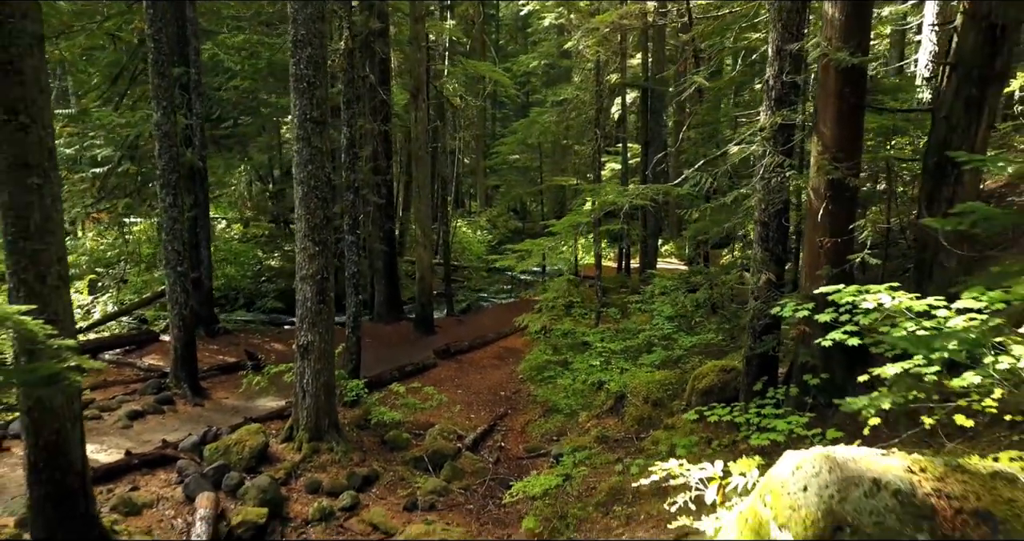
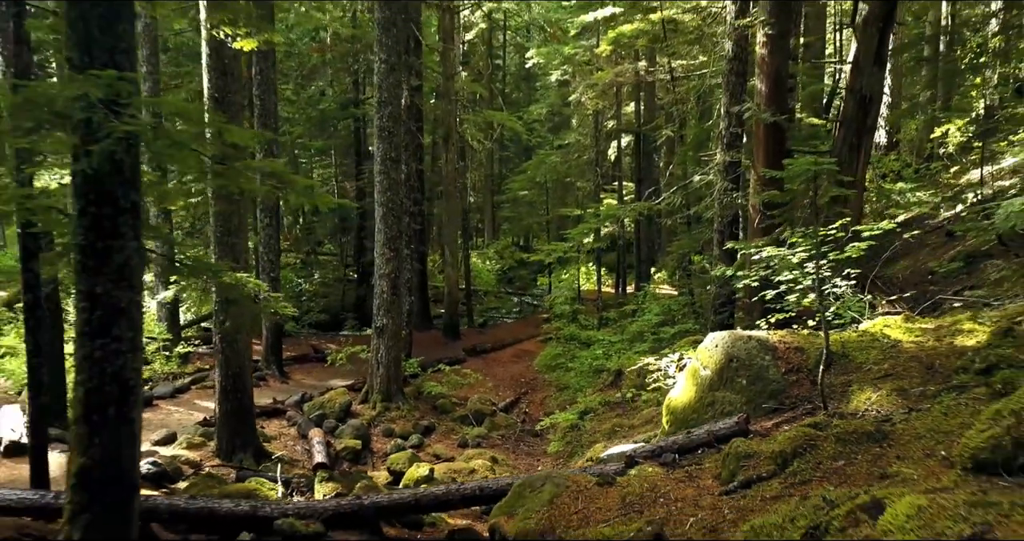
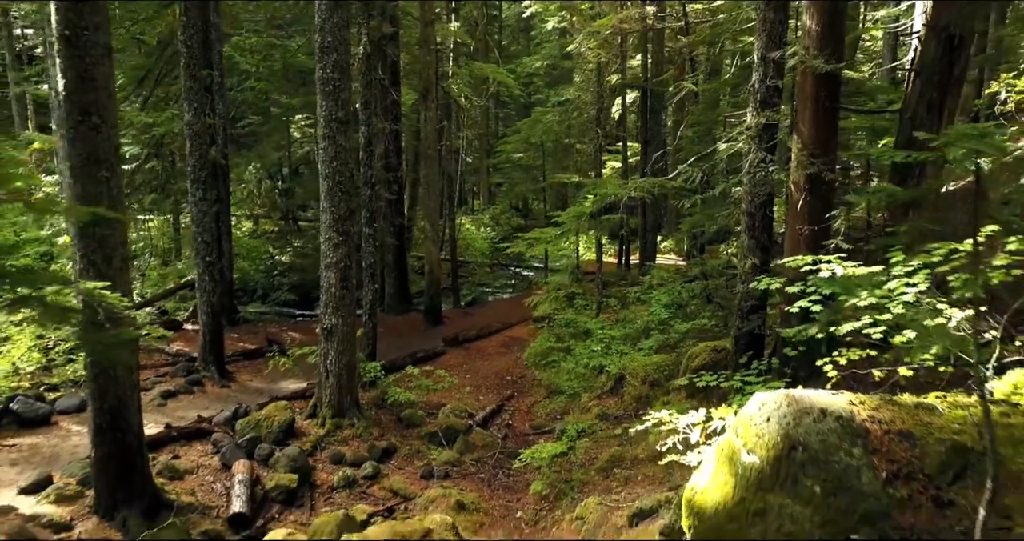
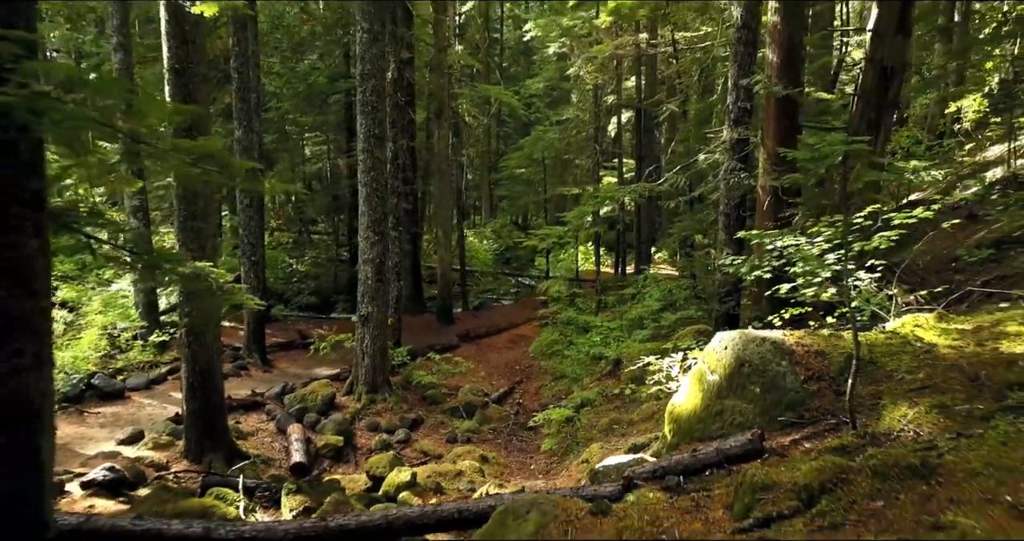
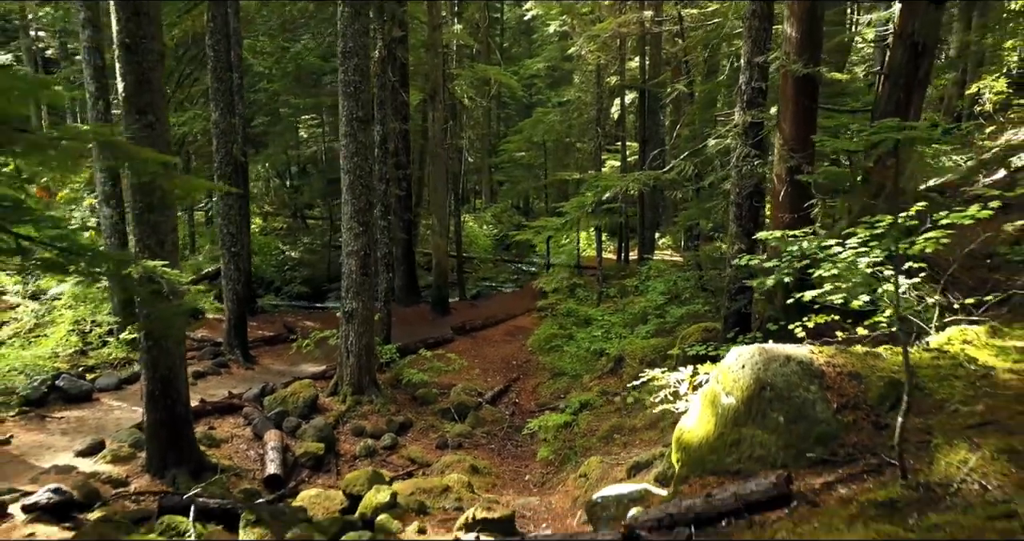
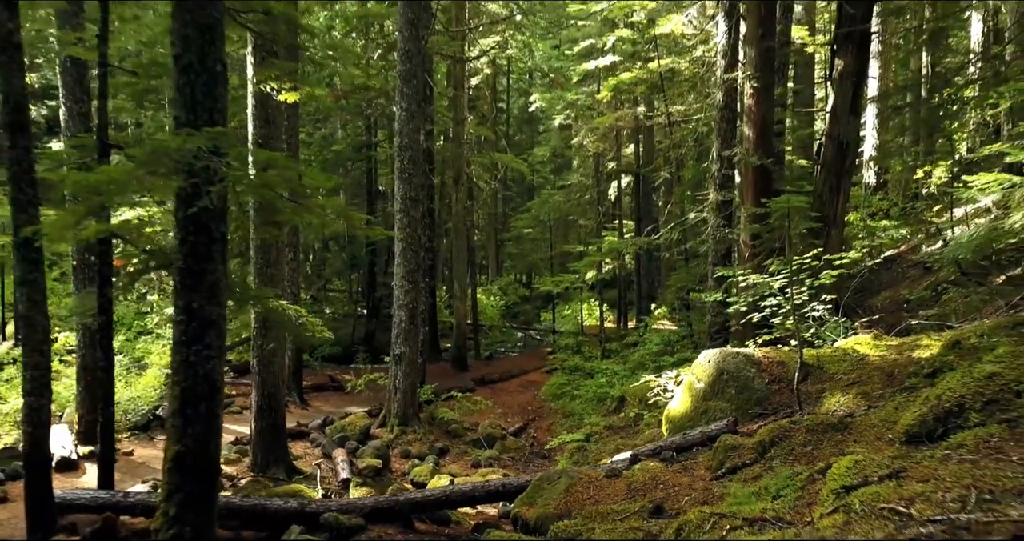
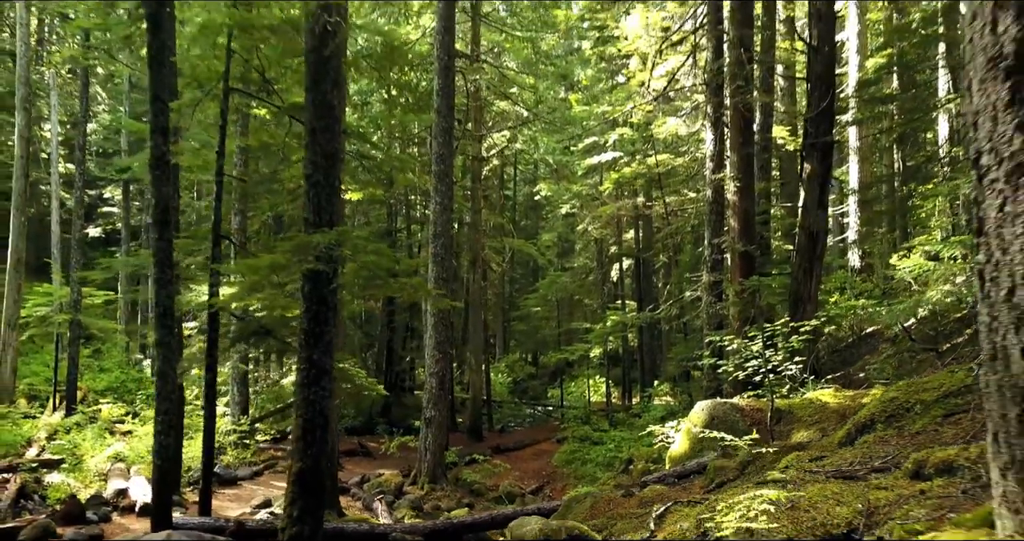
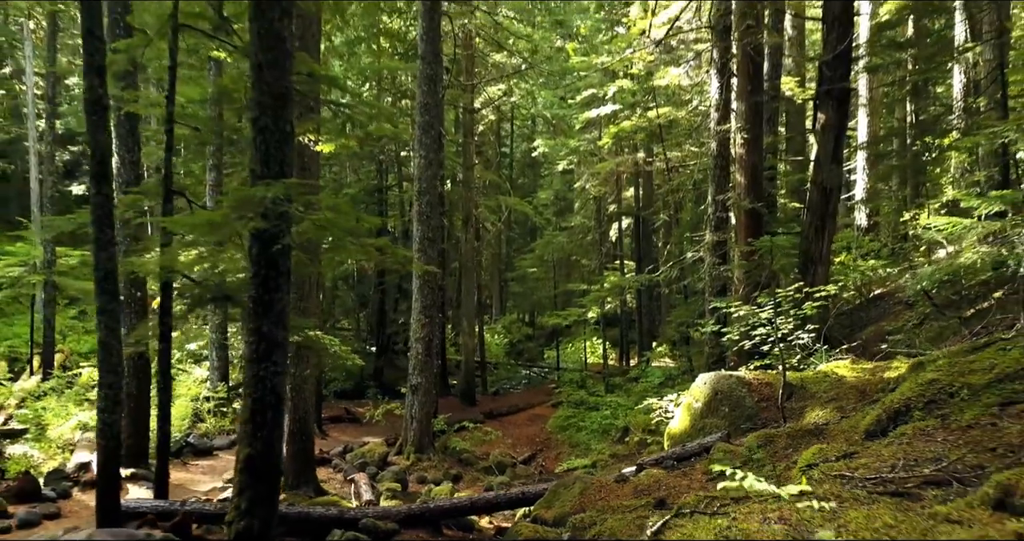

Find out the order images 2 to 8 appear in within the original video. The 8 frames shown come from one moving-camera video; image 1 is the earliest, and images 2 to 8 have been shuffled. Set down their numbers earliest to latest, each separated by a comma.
3, 5, 4, 2, 6, 8, 7
